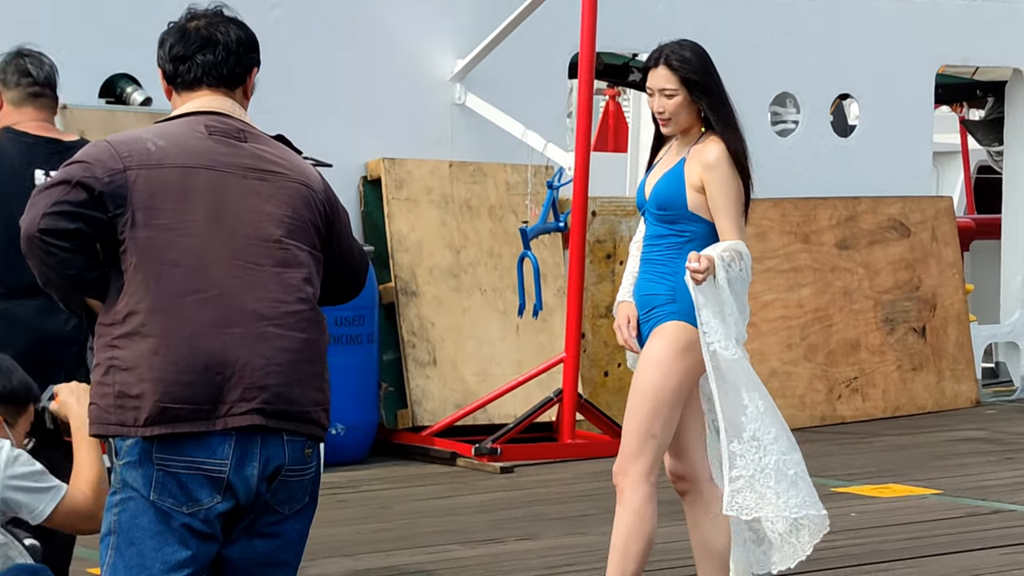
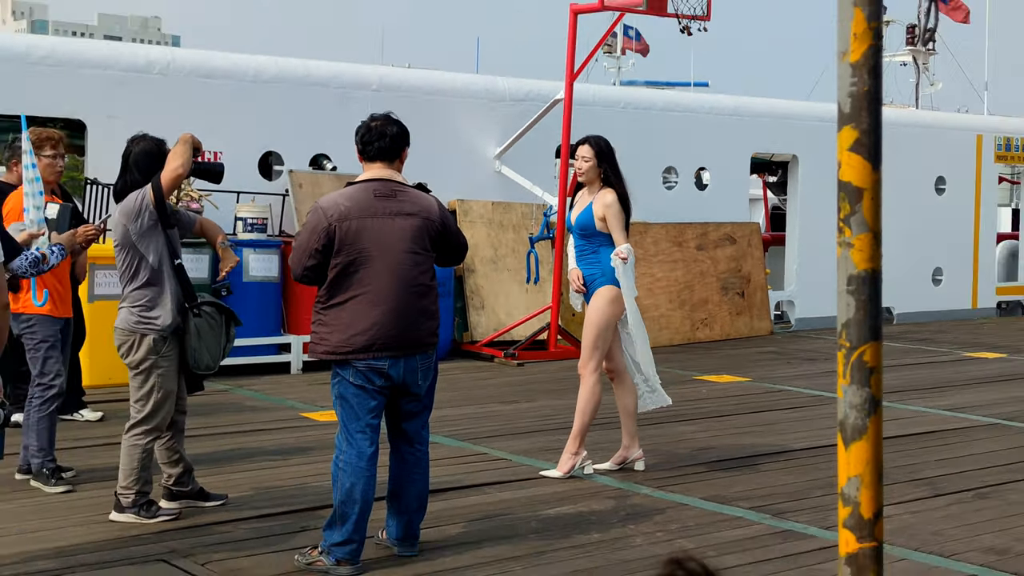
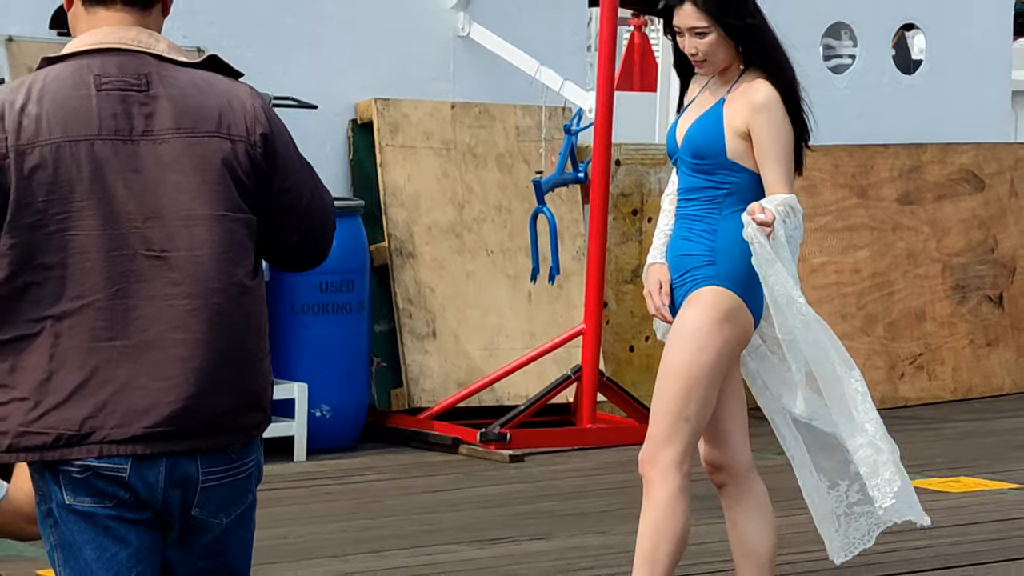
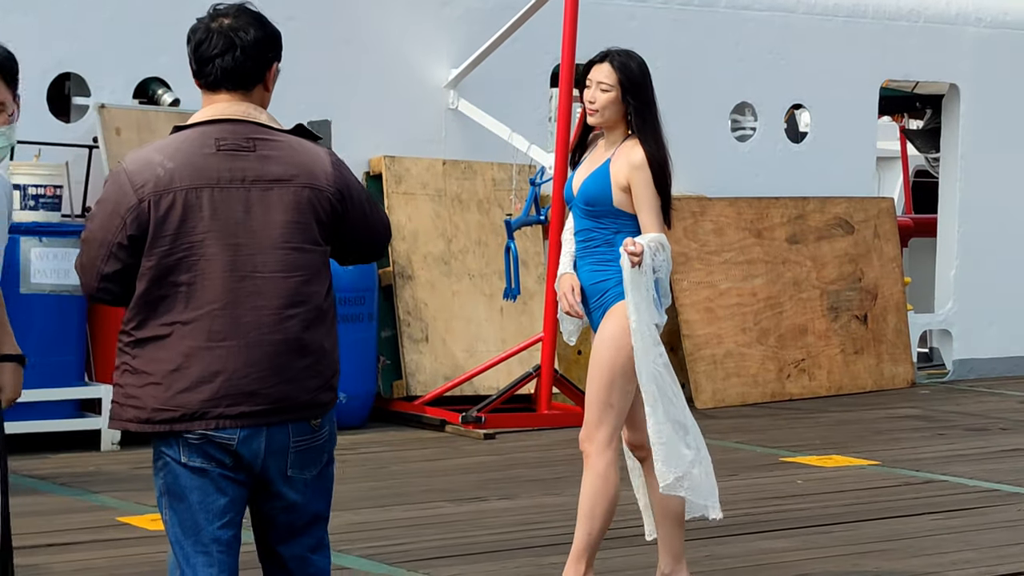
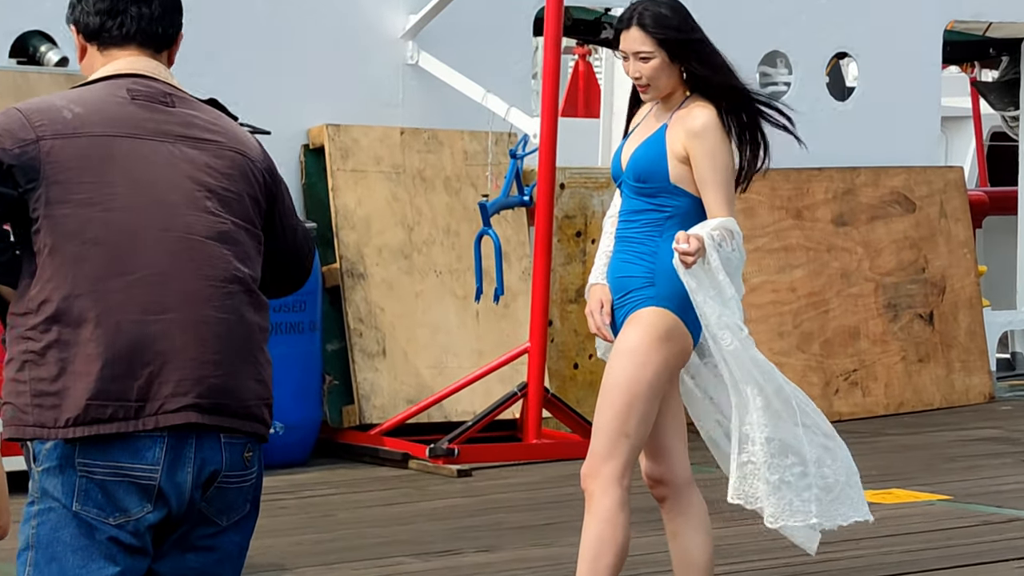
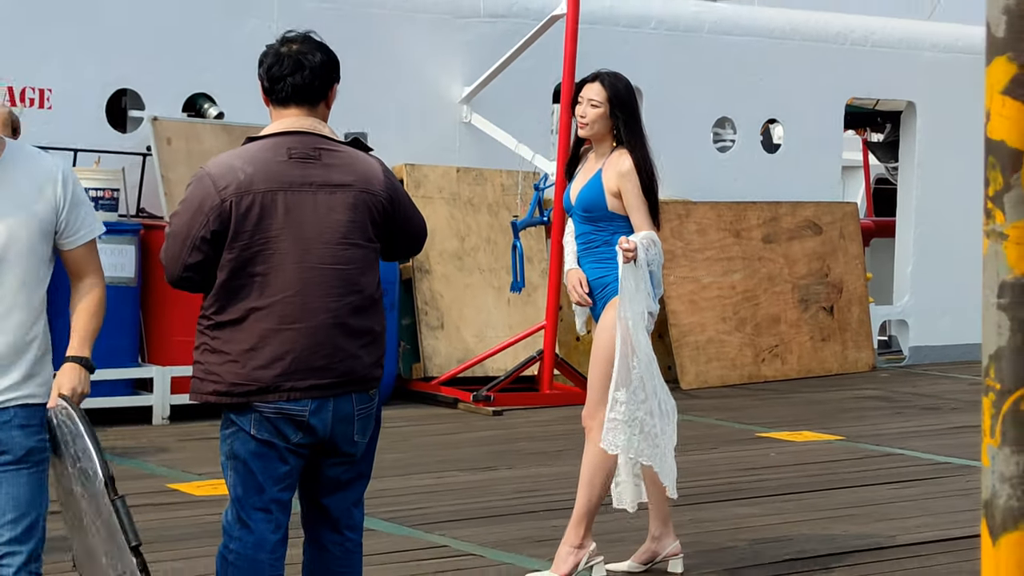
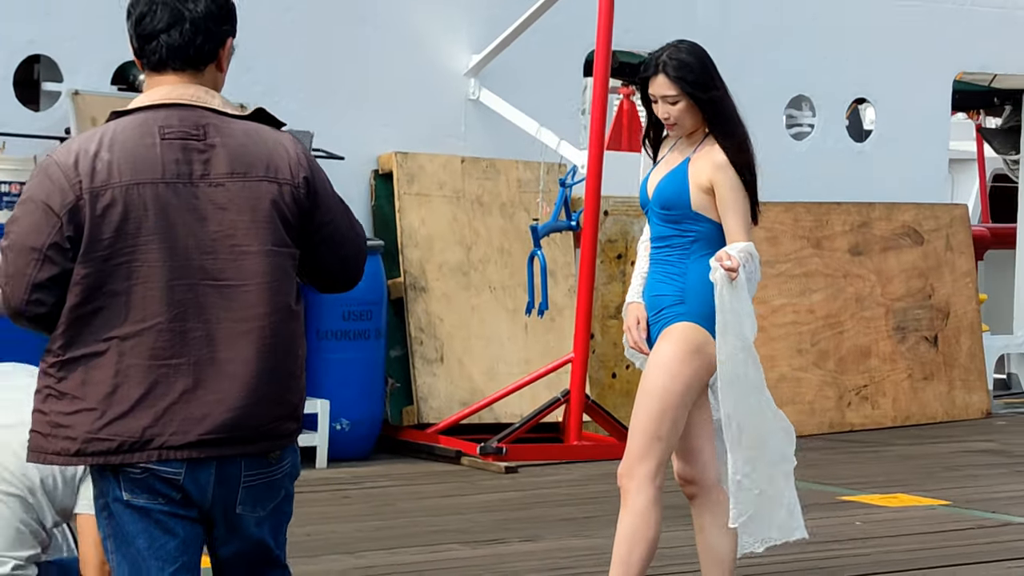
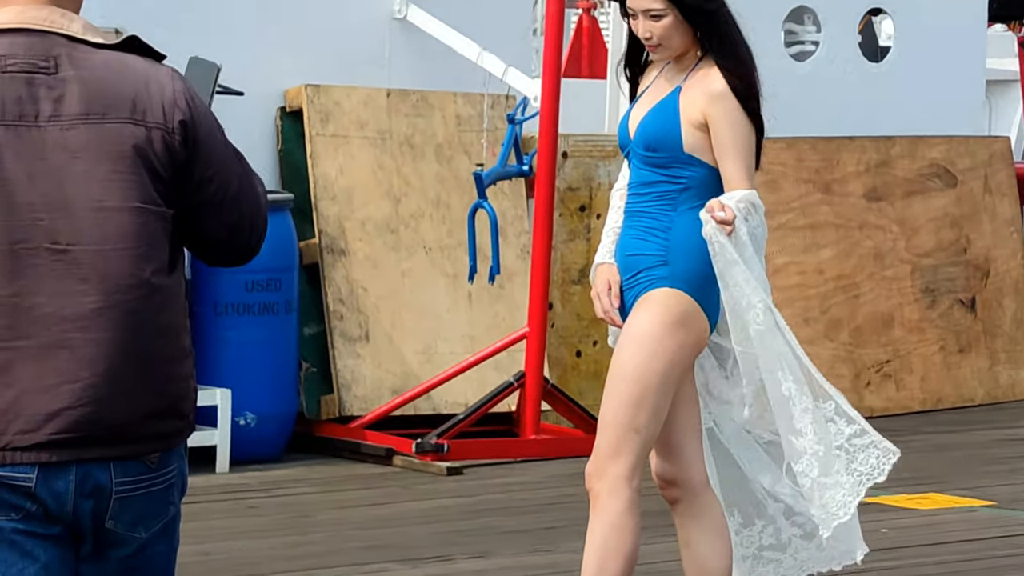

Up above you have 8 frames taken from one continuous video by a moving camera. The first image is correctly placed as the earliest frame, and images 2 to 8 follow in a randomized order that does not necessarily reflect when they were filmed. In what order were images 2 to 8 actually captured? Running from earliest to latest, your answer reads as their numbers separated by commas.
5, 8, 3, 7, 4, 6, 2
